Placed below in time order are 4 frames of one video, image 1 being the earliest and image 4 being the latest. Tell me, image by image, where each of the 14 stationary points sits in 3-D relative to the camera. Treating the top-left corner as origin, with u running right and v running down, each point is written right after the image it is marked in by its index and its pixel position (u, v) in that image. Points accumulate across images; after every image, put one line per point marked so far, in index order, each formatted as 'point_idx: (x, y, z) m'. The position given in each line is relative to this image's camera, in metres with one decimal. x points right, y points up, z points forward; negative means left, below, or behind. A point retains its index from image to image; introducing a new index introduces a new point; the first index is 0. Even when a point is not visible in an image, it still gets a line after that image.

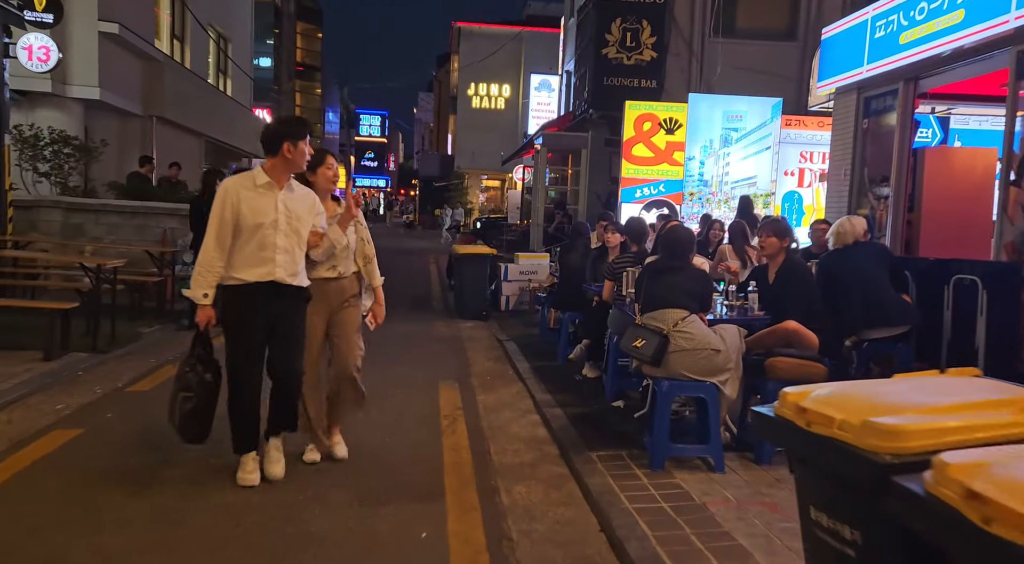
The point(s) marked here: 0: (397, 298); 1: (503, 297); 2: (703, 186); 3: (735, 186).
0: (-2.4, -0.3, +16.5) m
1: (-0.2, -0.3, +14.5) m
2: (+3.7, +1.9, +15.4) m
3: (+4.3, +1.8, +15.3) m
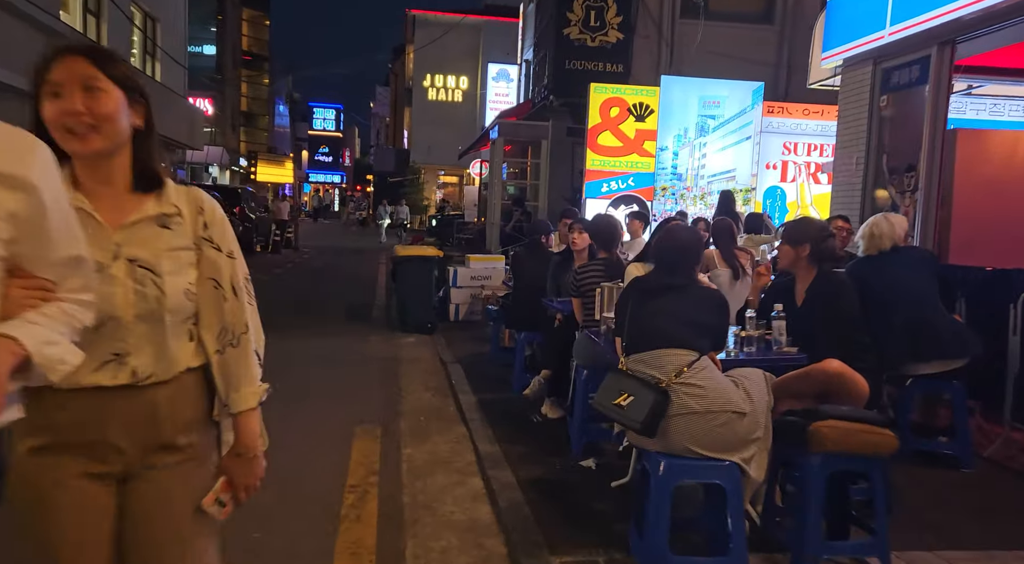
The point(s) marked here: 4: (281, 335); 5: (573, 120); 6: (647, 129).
0: (-3.3, -0.4, +14.6) m
1: (-1.0, -0.4, +12.7) m
2: (+2.8, +1.8, +13.8) m
3: (+3.4, +1.7, +13.7) m
4: (-3.2, -0.7, +11.1) m
5: (+1.4, +3.6, +17.8) m
6: (+2.3, +2.6, +13.4) m
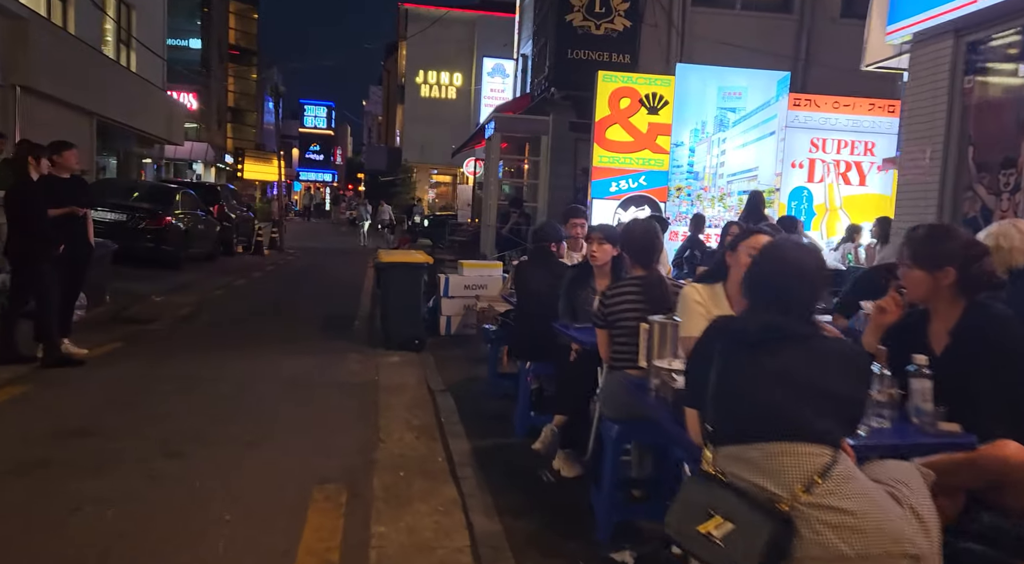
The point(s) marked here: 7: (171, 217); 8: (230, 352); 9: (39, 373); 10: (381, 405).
0: (-3.3, -0.5, +13.2) m
1: (-1.0, -0.5, +11.4) m
2: (+2.8, +1.6, +12.5) m
3: (+3.4, +1.6, +12.4) m
4: (-3.2, -0.9, +9.7) m
5: (+1.3, +3.5, +16.5) m
6: (+2.3, +2.4, +12.0) m
7: (-7.8, +1.5, +18.2) m
8: (-3.4, -0.8, +9.6) m
9: (-4.7, -0.9, +7.9) m
10: (-1.2, -1.1, +7.2) m
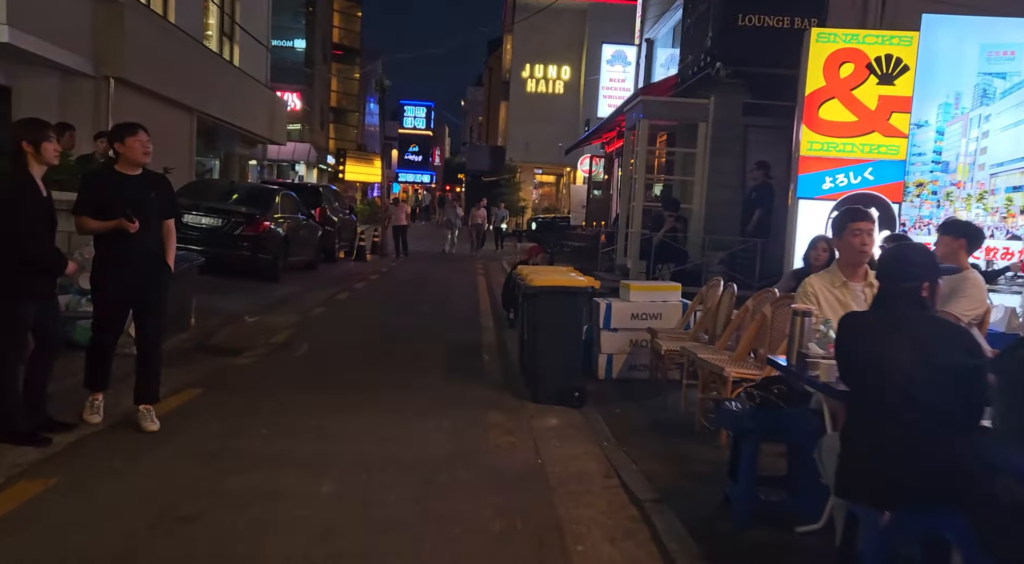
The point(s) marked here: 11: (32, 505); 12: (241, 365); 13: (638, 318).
0: (-1.1, -0.8, +10.7) m
1: (+1.0, -0.8, +8.6) m
2: (+4.9, +1.3, +9.3) m
3: (+5.5, +1.3, +9.1) m
4: (-1.4, -1.1, +7.2) m
5: (+3.9, +3.2, +13.5) m
6: (+4.3, +2.1, +8.9) m
7: (-4.9, +1.2, +16.2) m
8: (-1.6, -1.1, +7.2) m
9: (-3.1, -1.2, +5.7) m
10: (+0.3, -1.4, +4.5) m
11: (-2.8, -1.3, +4.6) m
12: (-3.1, -0.9, +9.2) m
13: (+1.4, -0.4, +8.5) m
